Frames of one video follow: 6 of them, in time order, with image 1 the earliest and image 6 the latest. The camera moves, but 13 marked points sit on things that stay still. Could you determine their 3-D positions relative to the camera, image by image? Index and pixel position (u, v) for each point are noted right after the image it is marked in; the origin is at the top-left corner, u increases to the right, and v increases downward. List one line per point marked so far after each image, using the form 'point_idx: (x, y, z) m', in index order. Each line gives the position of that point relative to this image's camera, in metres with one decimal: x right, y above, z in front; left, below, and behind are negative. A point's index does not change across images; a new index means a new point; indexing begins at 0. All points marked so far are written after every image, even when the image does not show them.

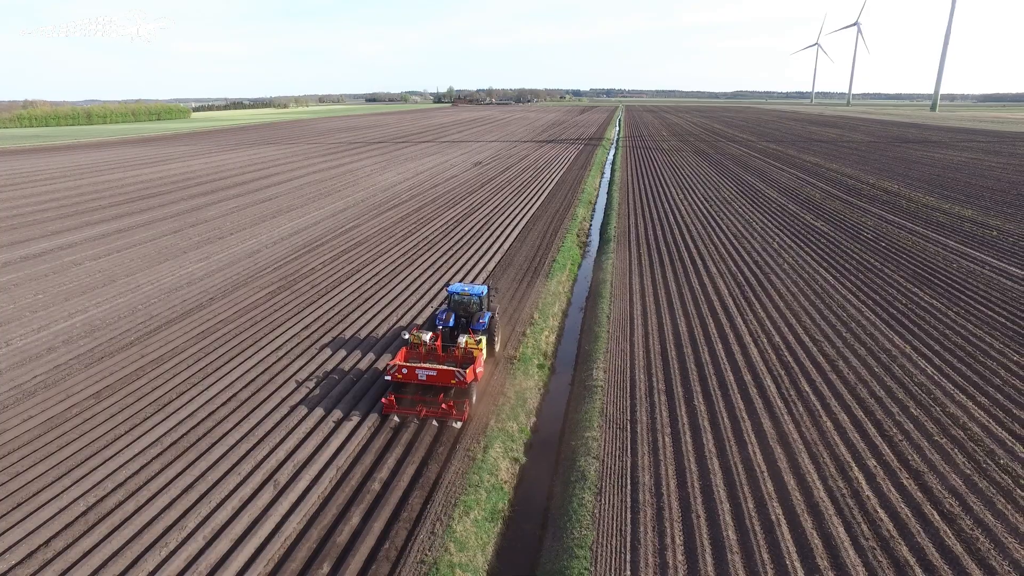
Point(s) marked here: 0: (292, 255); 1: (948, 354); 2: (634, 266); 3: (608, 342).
0: (-7.3, +1.1, +19.0) m
1: (+8.2, -1.3, +10.8) m
2: (+3.5, +0.6, +16.7) m
3: (+2.0, -1.1, +11.8) m
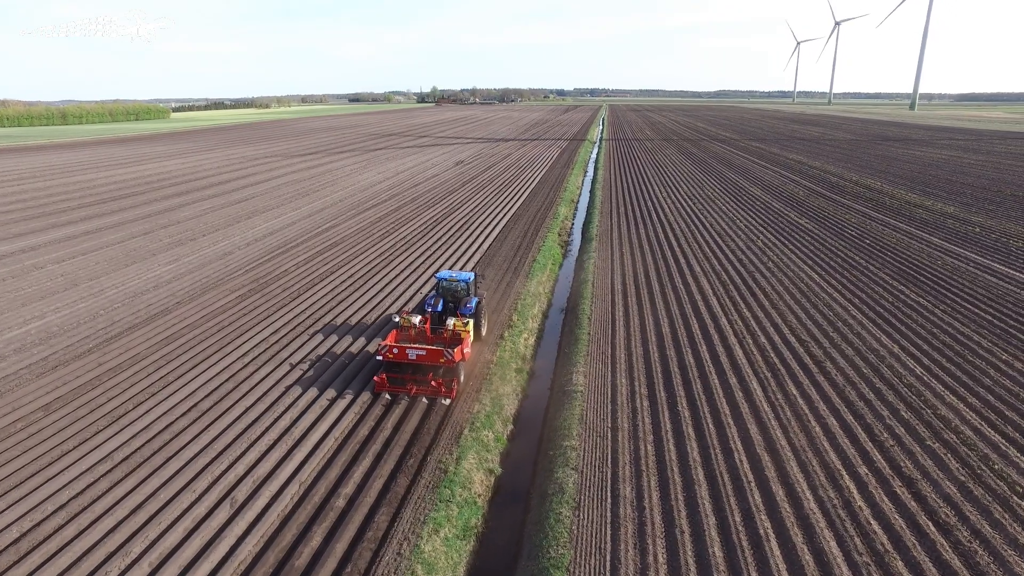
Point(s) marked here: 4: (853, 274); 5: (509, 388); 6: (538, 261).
0: (-7.9, +1.0, +18.4) m
1: (+7.8, -1.2, +10.6) m
2: (+3.0, +0.6, +16.4) m
3: (+1.5, -1.1, +11.4) m
4: (+9.2, +0.4, +15.5) m
5: (-0.1, -1.8, +10.3) m
6: (+0.8, +0.8, +17.2) m
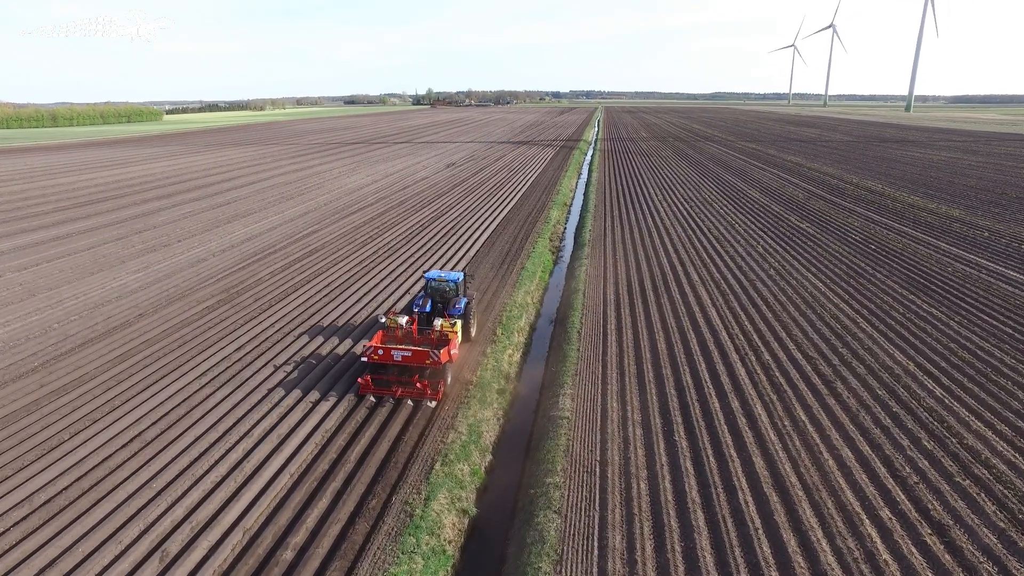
0: (-8.2, +0.8, +17.5) m
1: (+7.5, -1.4, +9.7) m
2: (+2.6, +0.4, +15.5) m
3: (+1.2, -1.4, +10.5) m
4: (+8.9, +0.2, +14.6) m
5: (-0.4, -2.0, +9.4) m
6: (+0.4, +0.5, +16.3) m
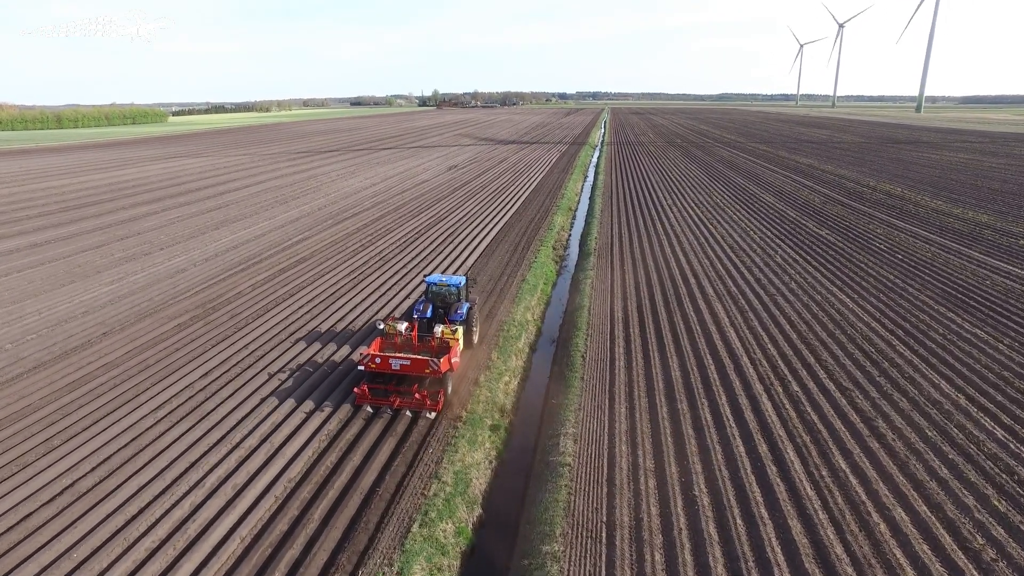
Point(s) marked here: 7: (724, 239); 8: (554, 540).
0: (-8.2, +0.4, +16.4) m
1: (+7.4, -1.8, +8.4) m
2: (+2.6, 0.0, +14.3) m
3: (+1.1, -1.7, +9.3) m
4: (+8.8, -0.2, +13.4) m
5: (-0.5, -2.4, +8.2) m
6: (+0.4, +0.2, +15.1) m
7: (+7.0, +1.6, +19.0) m
8: (+0.5, -2.8, +6.3) m
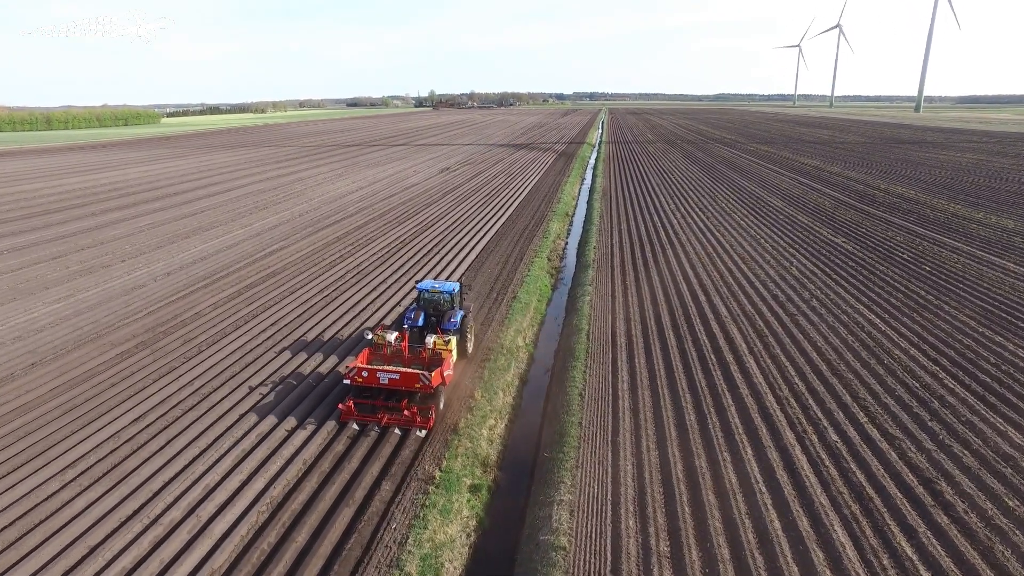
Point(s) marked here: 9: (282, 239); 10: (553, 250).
0: (-8.5, 0.0, +14.8) m
1: (+7.2, -2.2, +6.9) m
2: (+2.4, -0.4, +12.8) m
3: (+0.9, -2.1, +7.8) m
4: (+8.6, -0.6, +11.9) m
5: (-0.7, -2.8, +6.7) m
6: (+0.2, -0.2, +13.6) m
7: (+6.8, +1.2, +17.5) m
8: (+0.3, -3.2, +4.8) m
9: (-7.9, +1.6, +19.6) m
10: (+1.3, +1.3, +18.9) m
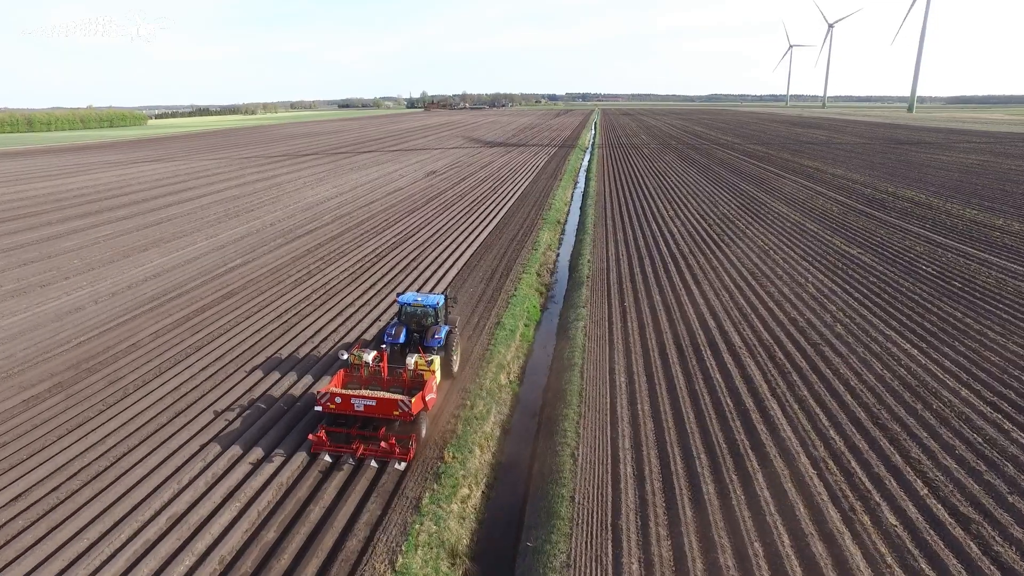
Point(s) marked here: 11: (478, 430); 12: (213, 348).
0: (-8.8, -0.6, +13.1) m
1: (+7.0, -2.6, +5.4) m
2: (+2.0, -0.9, +11.2) m
3: (+0.6, -2.6, +6.2) m
4: (+8.3, -1.1, +10.3) m
5: (-0.9, -3.3, +5.0) m
6: (-0.2, -0.7, +12.0) m
7: (+6.4, +0.7, +16.0) m
8: (0.0, -3.7, +3.1) m
9: (-8.4, +1.1, +17.9) m
10: (+0.9, +0.8, +17.2) m
11: (-0.5, -2.0, +8.5) m
12: (-5.9, -1.4, +10.7) m
